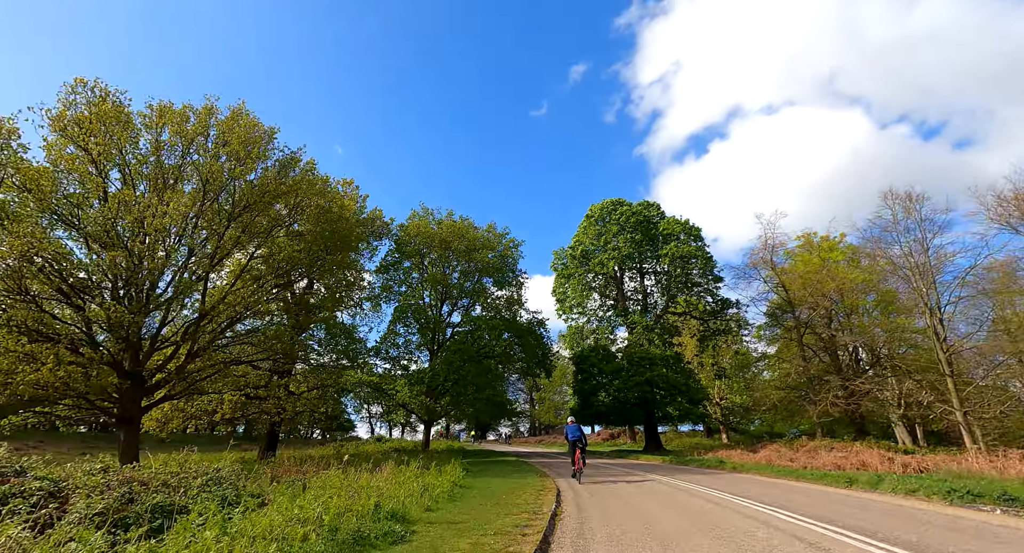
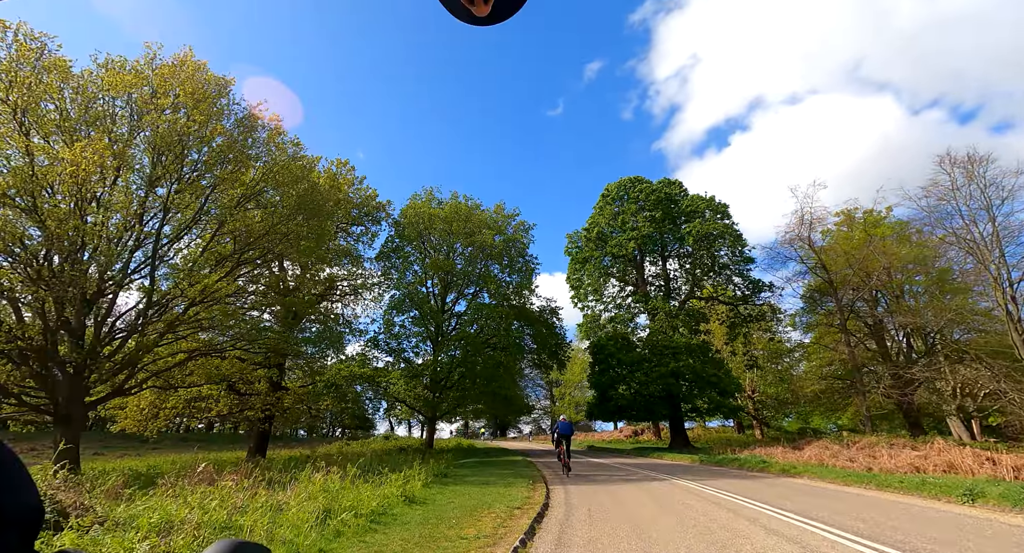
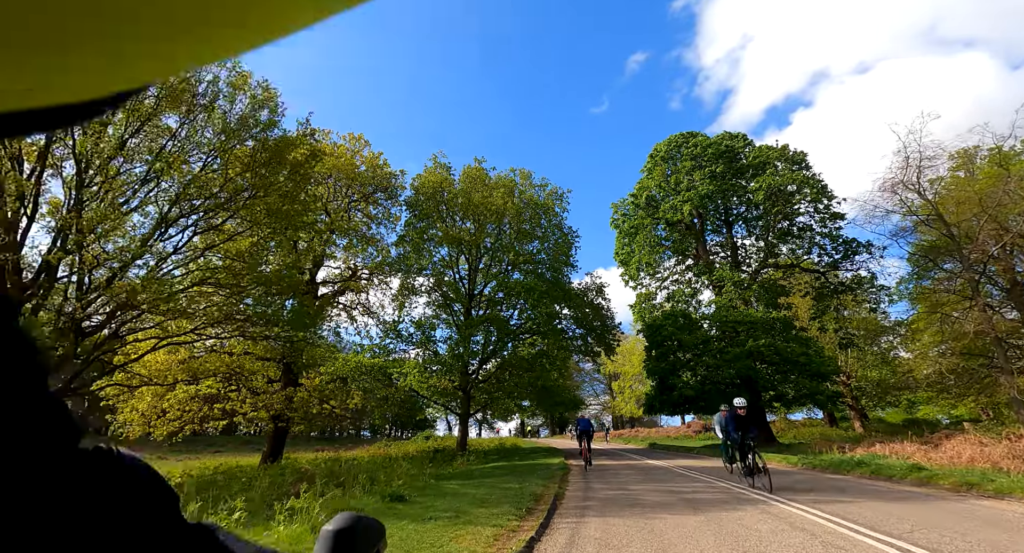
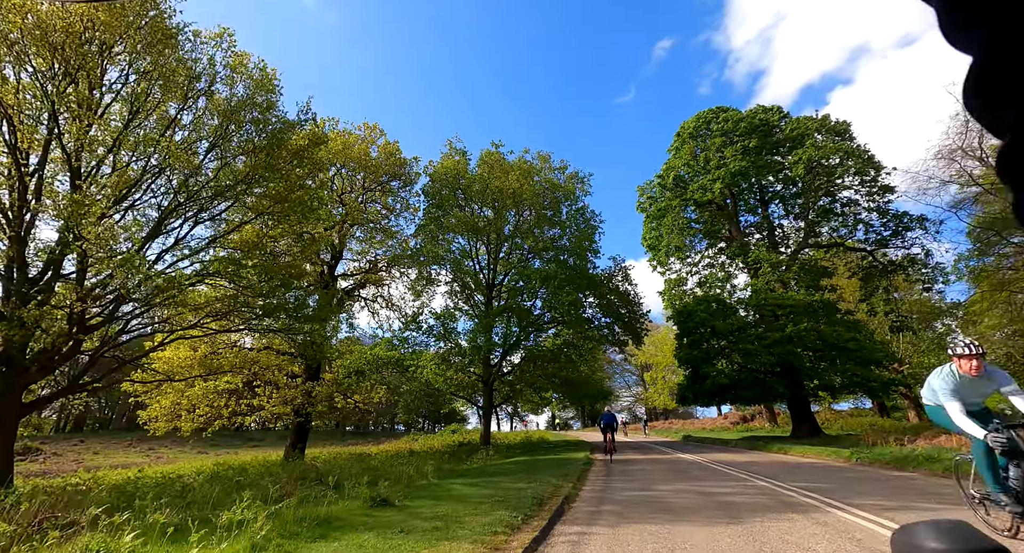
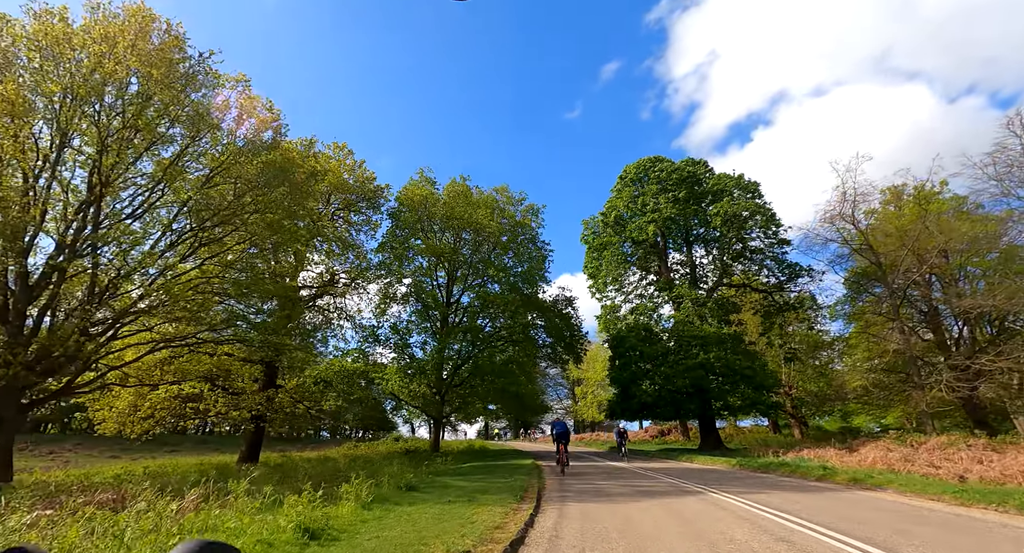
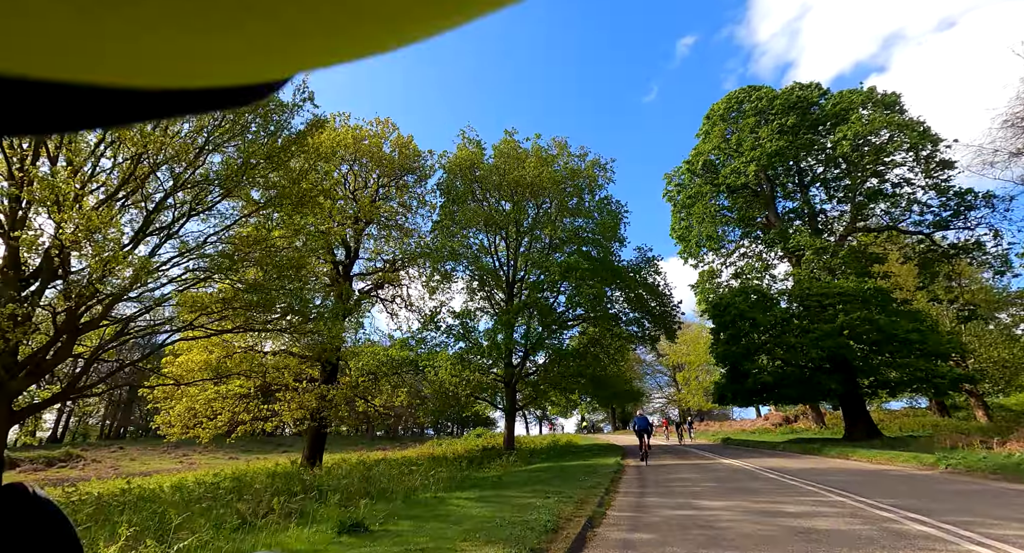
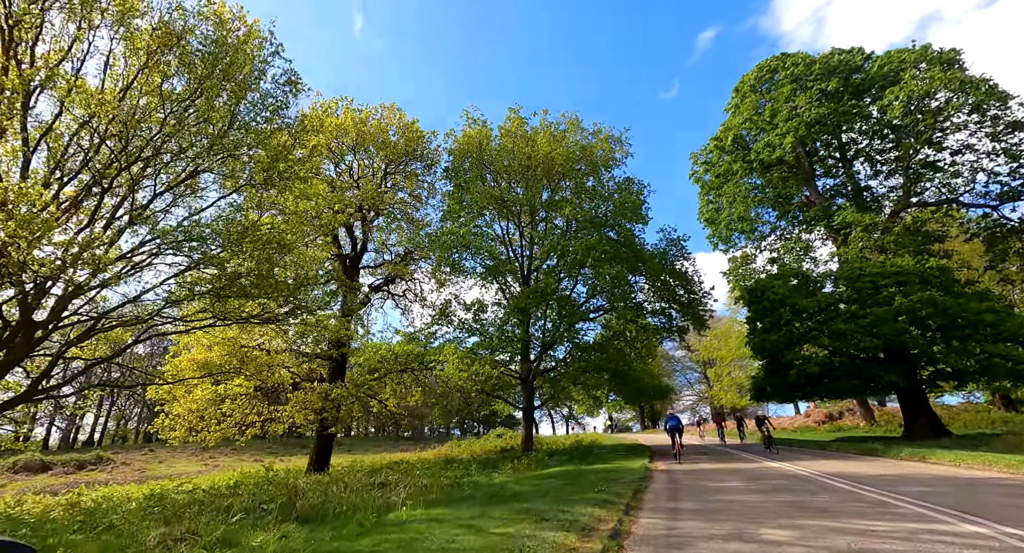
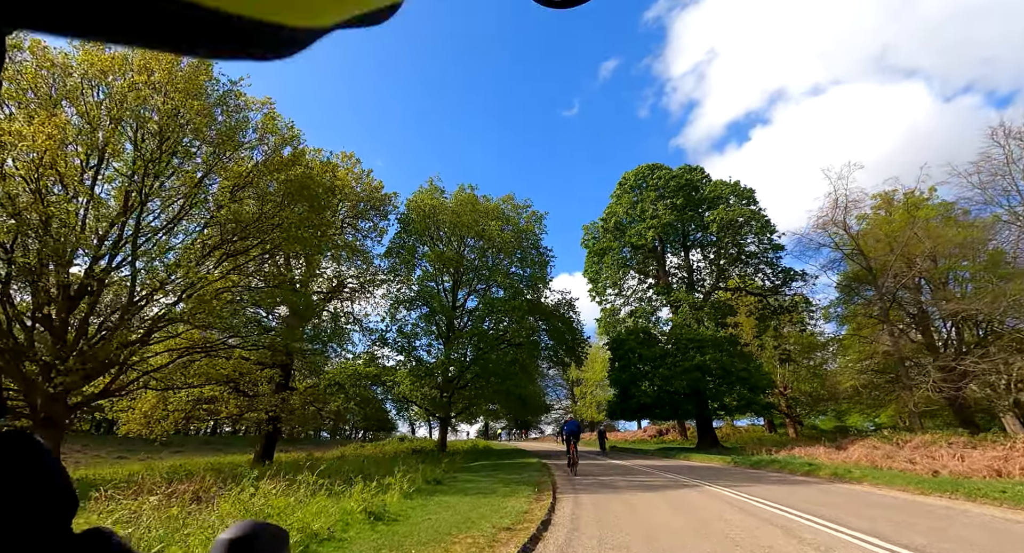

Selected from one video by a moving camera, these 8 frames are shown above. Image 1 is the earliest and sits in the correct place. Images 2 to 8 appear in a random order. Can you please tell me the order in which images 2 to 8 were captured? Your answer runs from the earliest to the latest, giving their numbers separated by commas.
2, 8, 5, 3, 4, 6, 7
